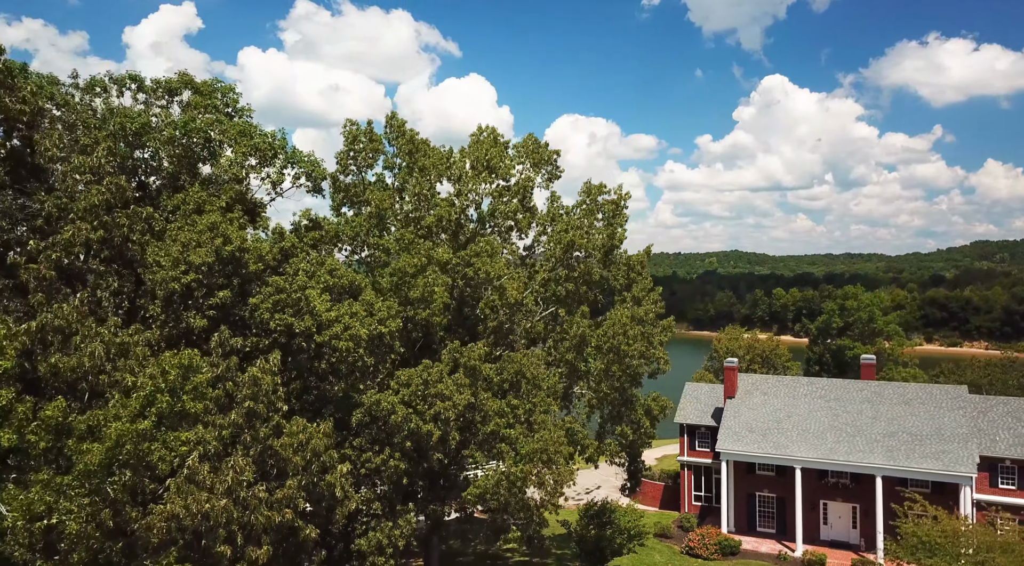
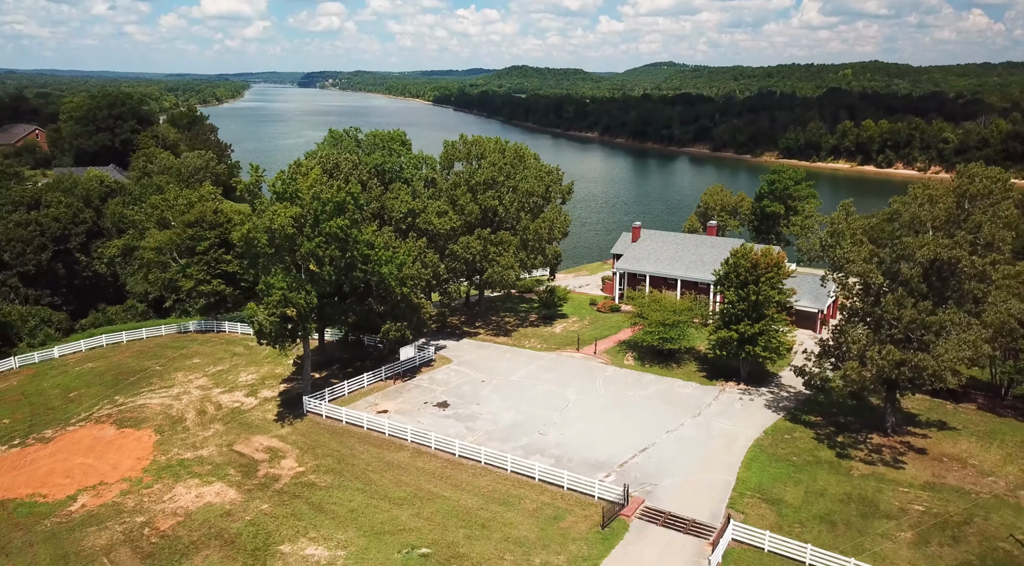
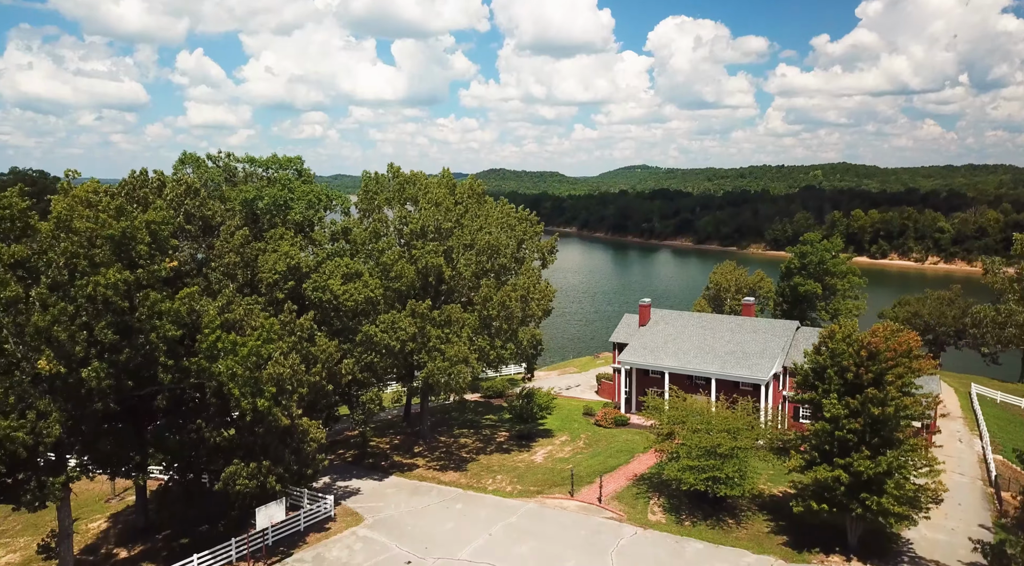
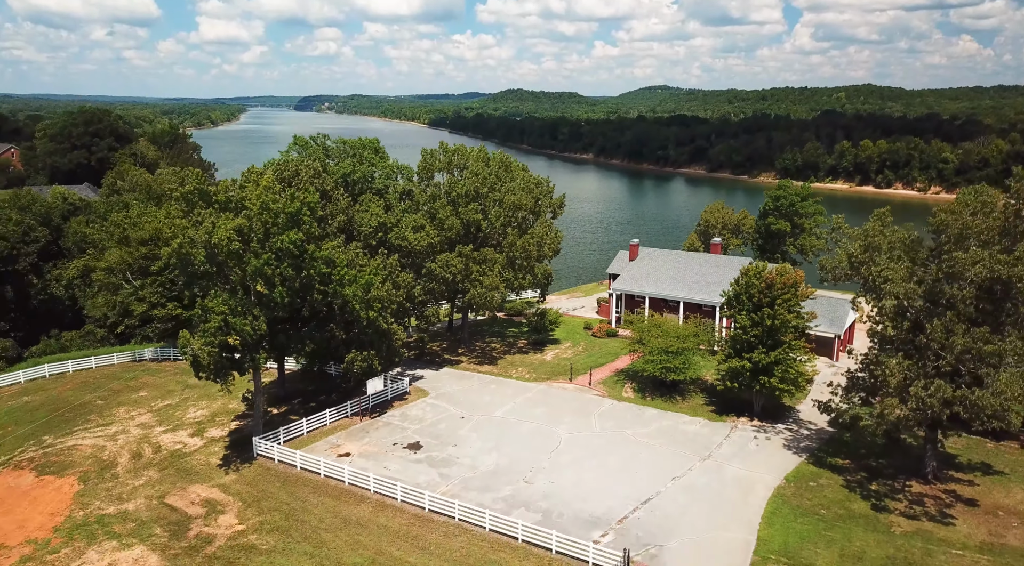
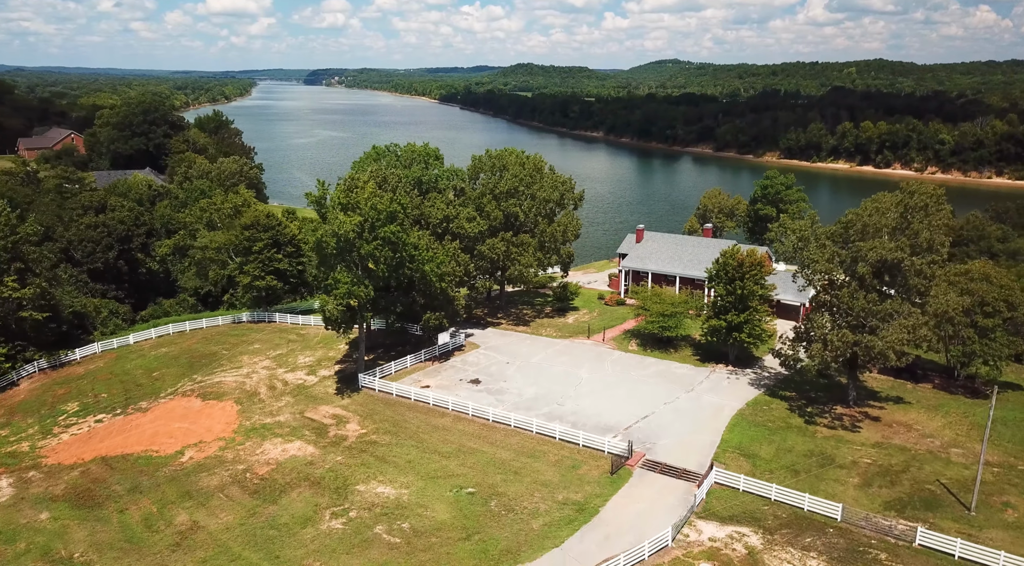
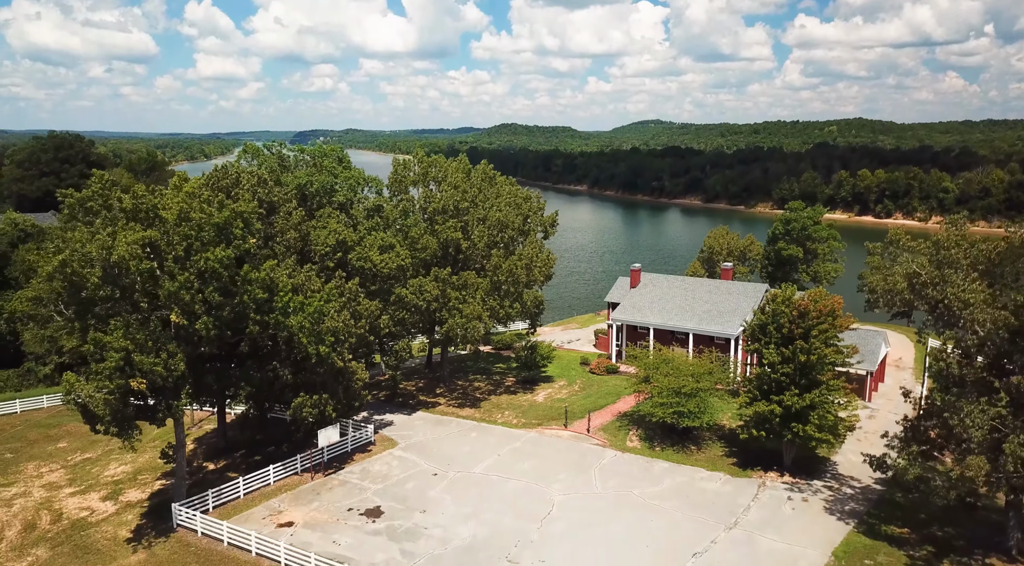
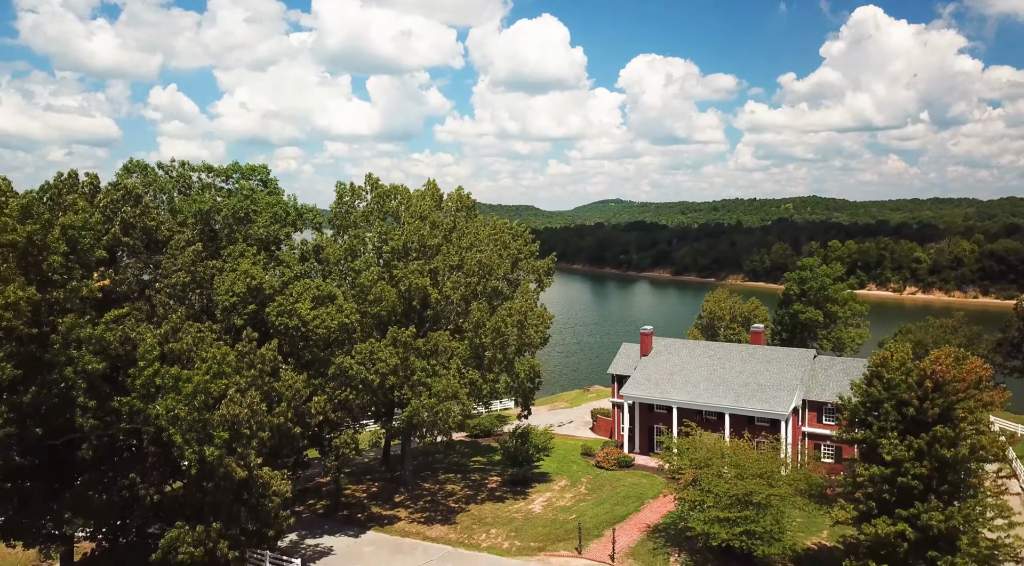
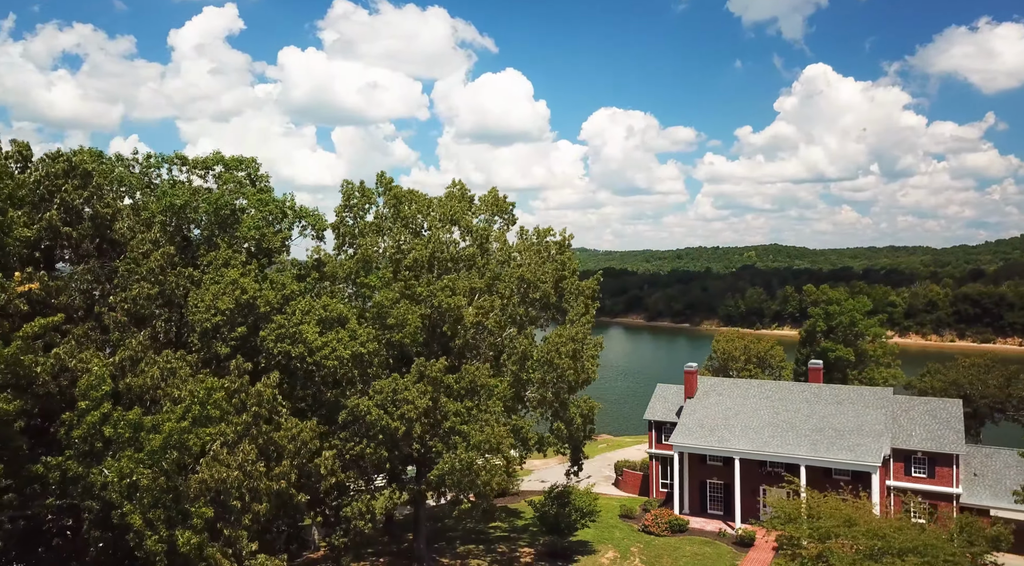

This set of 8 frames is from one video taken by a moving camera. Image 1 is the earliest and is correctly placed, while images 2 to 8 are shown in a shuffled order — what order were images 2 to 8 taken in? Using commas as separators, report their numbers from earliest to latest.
8, 7, 3, 6, 4, 2, 5
